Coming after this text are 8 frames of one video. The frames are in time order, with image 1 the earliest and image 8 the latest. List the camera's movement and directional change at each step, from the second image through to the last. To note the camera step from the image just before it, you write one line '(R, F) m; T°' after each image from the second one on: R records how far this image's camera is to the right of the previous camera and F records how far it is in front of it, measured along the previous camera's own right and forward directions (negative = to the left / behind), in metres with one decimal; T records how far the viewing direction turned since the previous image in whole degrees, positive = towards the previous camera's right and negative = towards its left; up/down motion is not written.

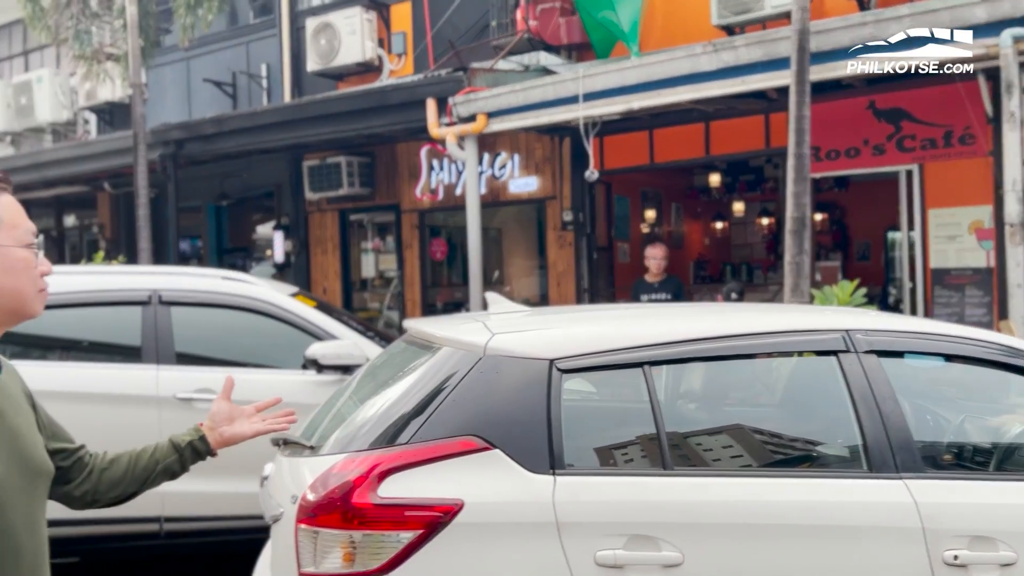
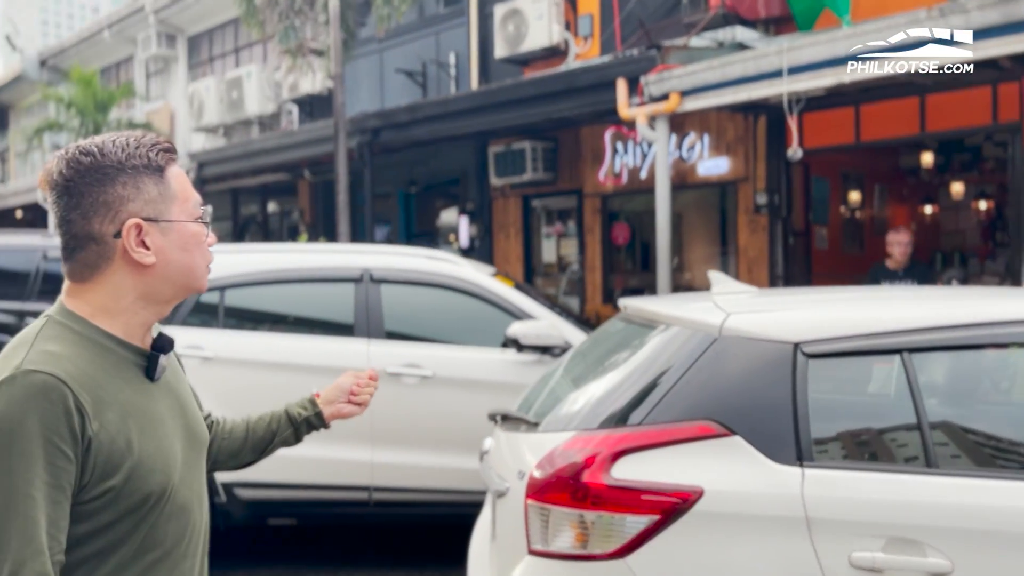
(-0.2, +0.1) m; -11°
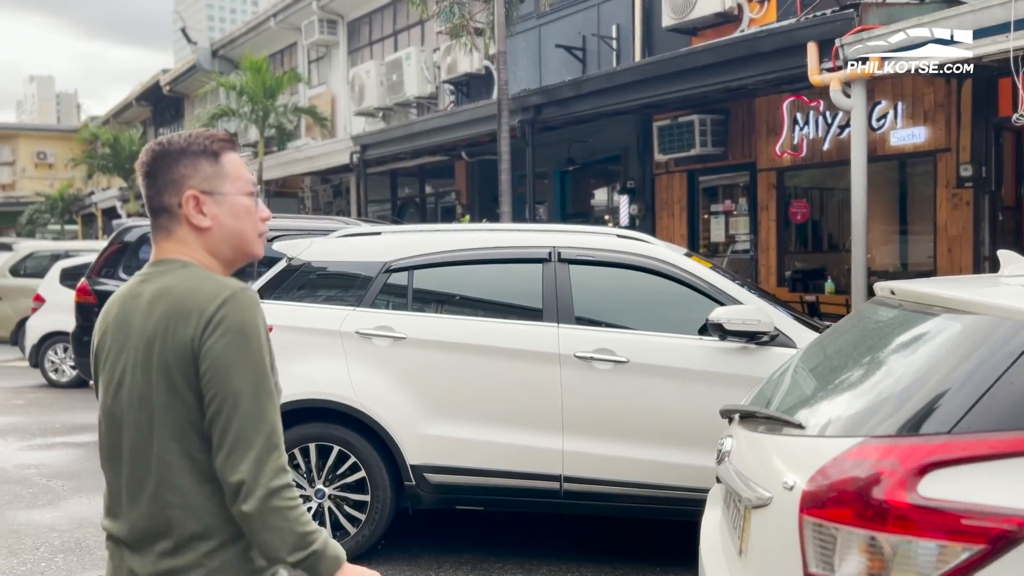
(-0.3, +0.3) m; -9°
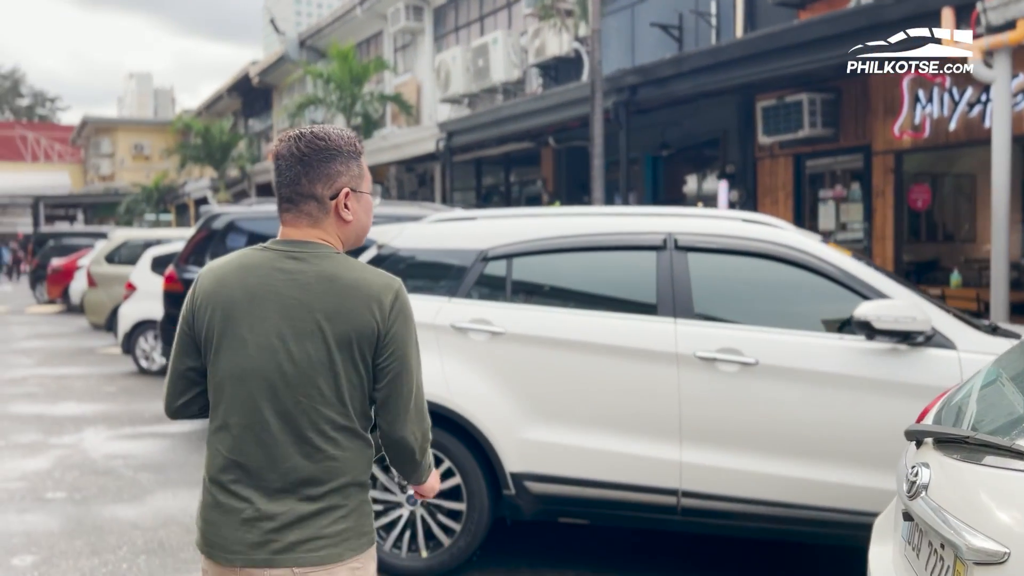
(-0.2, +0.5) m; -5°
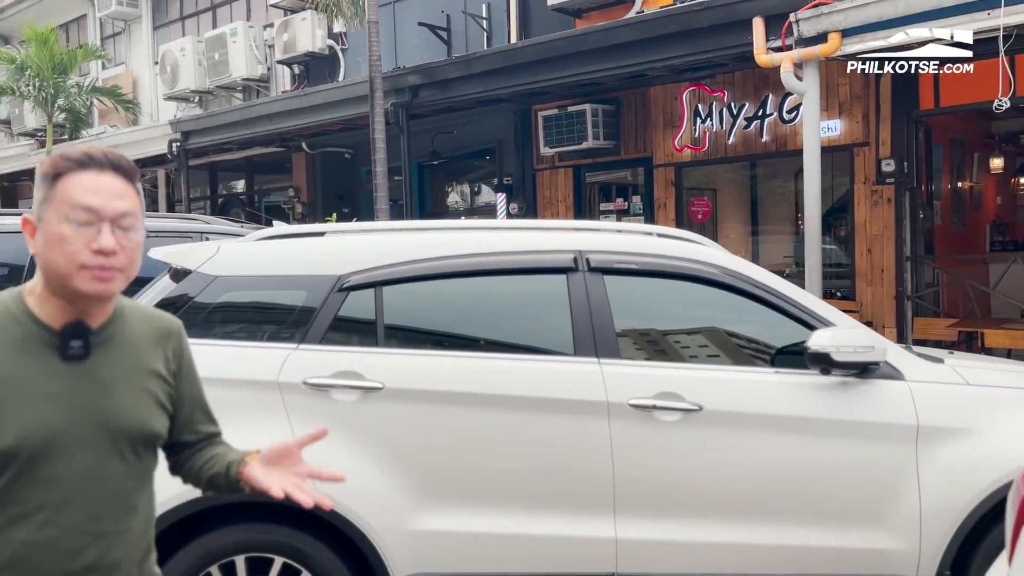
(-0.6, +1.2) m; +19°
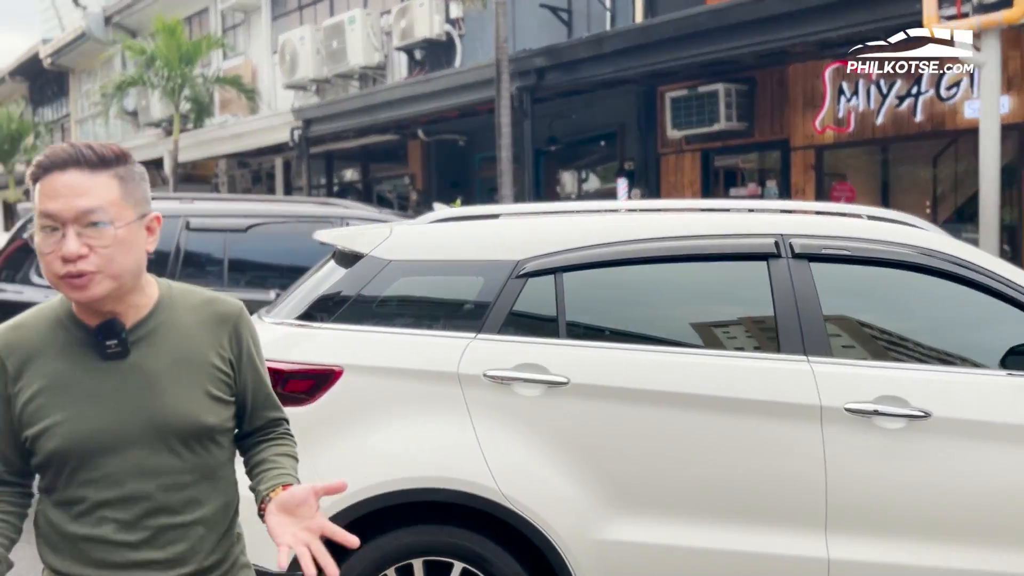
(-0.4, +0.3) m; -6°
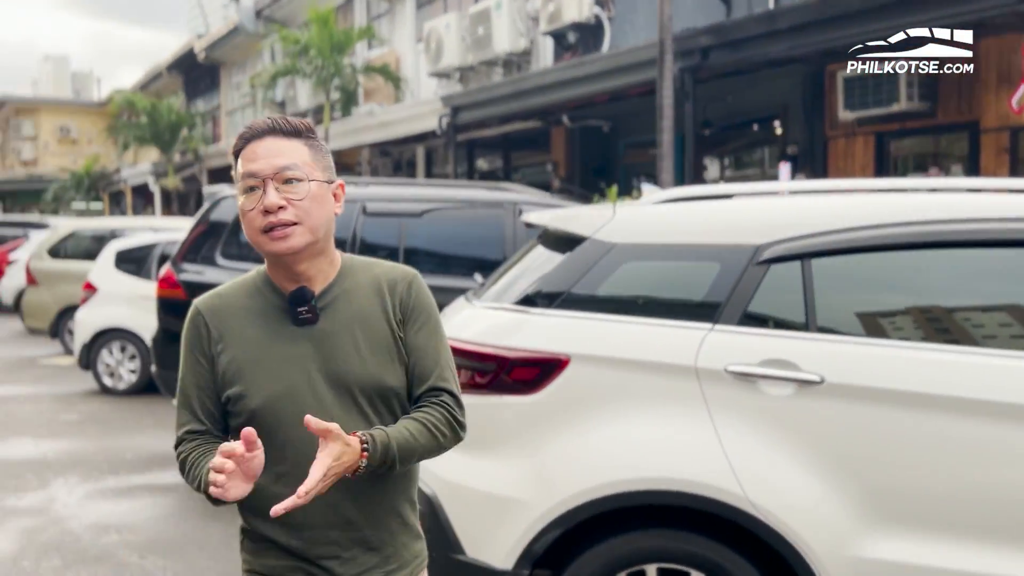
(-0.4, +0.2) m; -8°
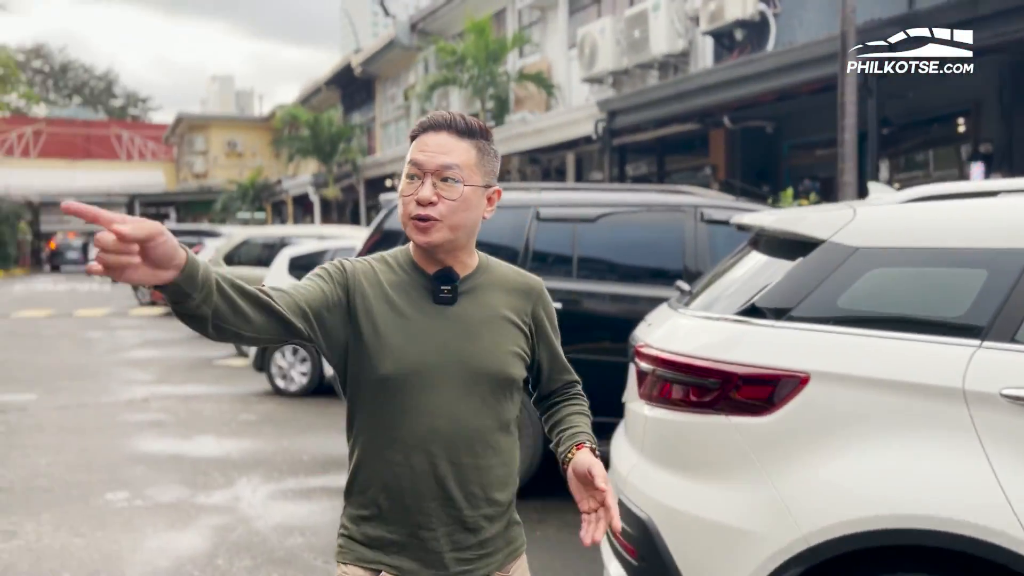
(-0.3, +0.2) m; -9°
